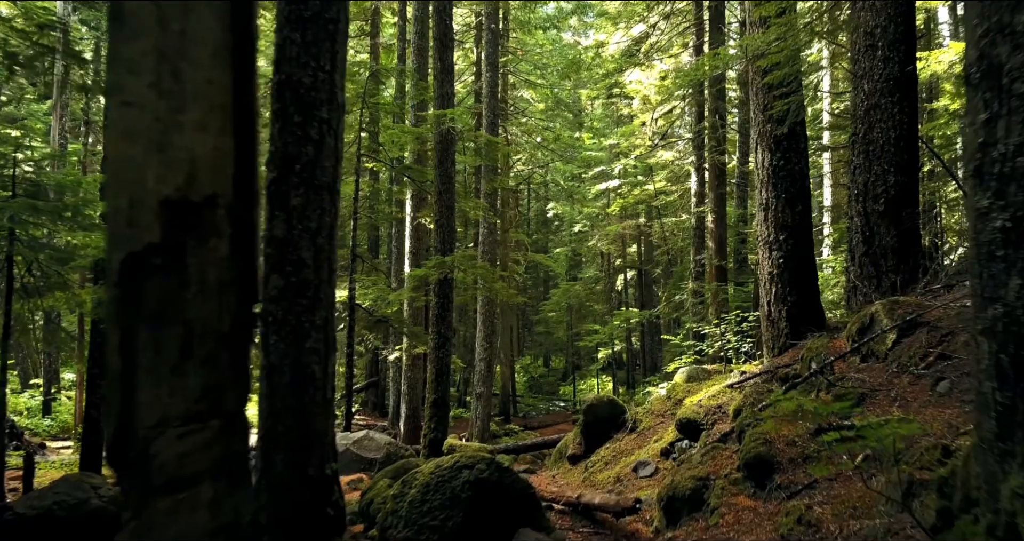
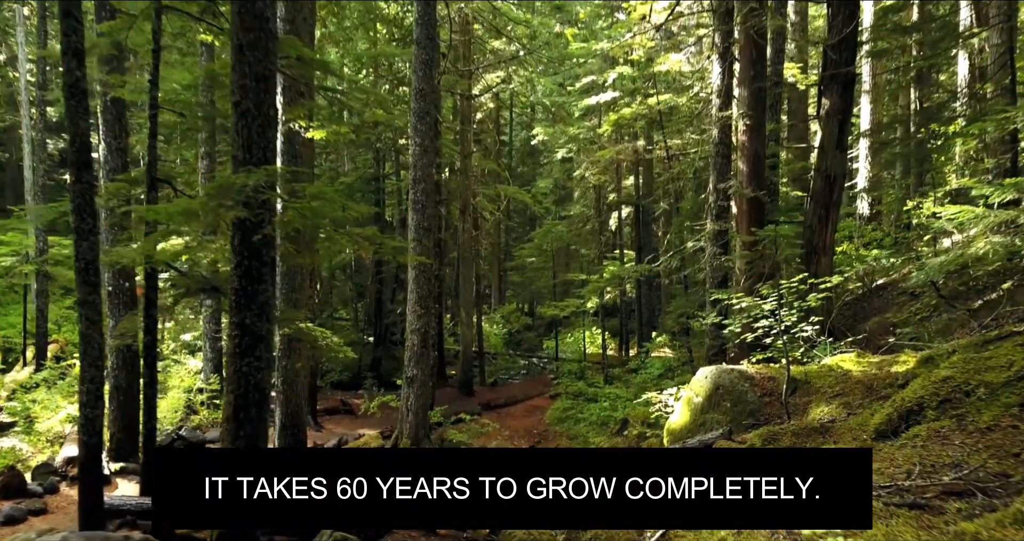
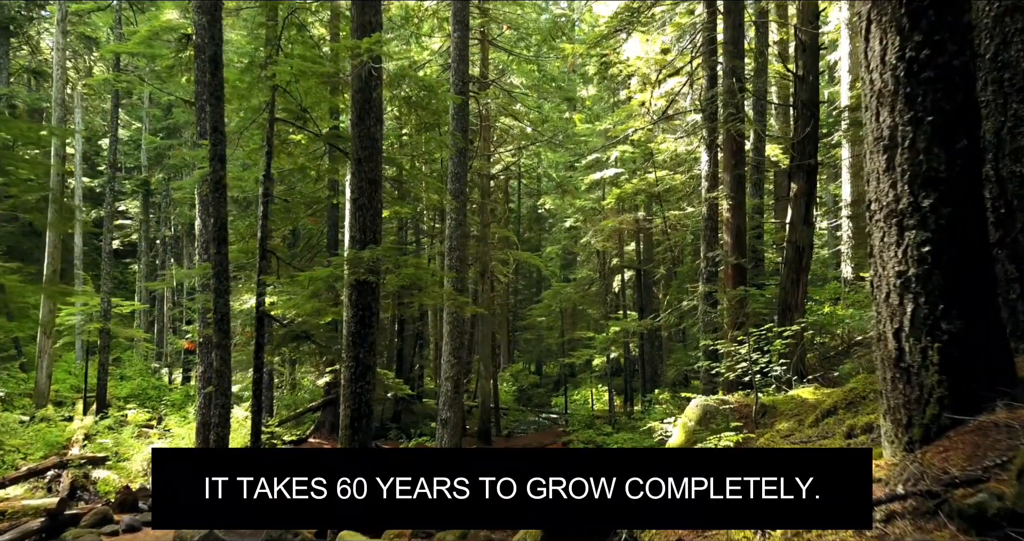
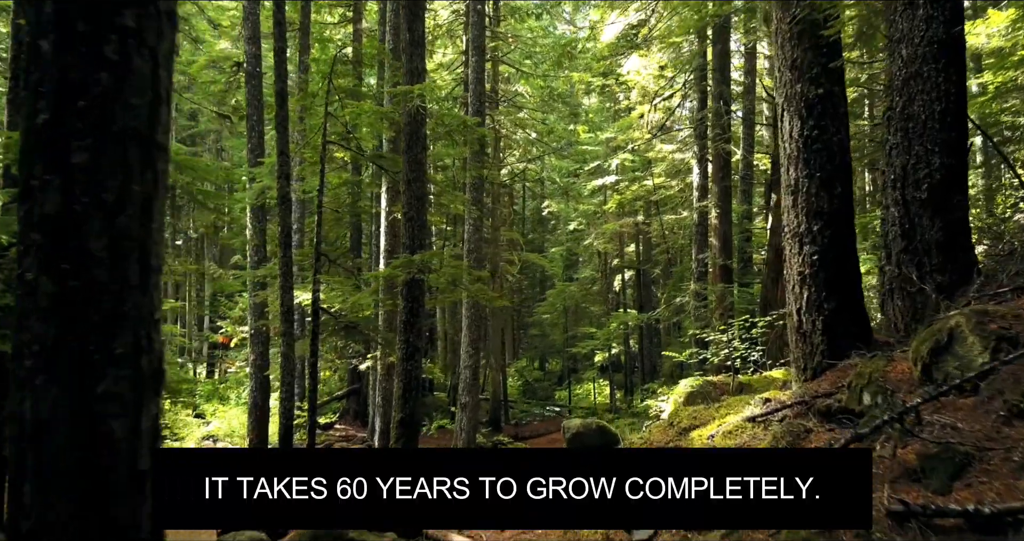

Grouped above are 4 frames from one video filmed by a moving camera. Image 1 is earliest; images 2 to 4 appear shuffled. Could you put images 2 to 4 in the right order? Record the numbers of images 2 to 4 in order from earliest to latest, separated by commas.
4, 3, 2
